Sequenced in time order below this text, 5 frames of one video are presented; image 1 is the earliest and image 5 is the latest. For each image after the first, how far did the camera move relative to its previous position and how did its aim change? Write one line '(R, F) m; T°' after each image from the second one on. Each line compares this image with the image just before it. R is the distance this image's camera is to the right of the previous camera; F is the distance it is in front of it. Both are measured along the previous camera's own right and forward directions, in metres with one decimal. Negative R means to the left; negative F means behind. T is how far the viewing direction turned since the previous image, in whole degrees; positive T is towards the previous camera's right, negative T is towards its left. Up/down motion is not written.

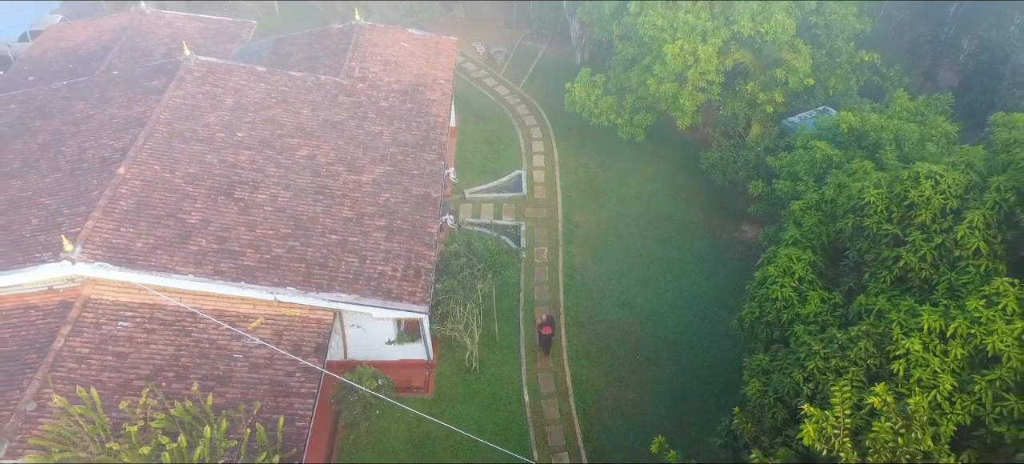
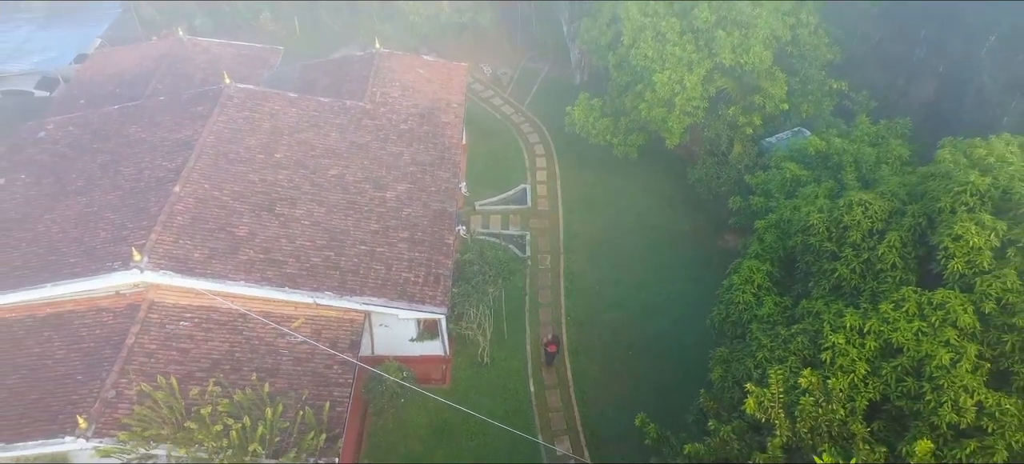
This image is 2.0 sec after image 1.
(-0.2, -2.0) m; 0°
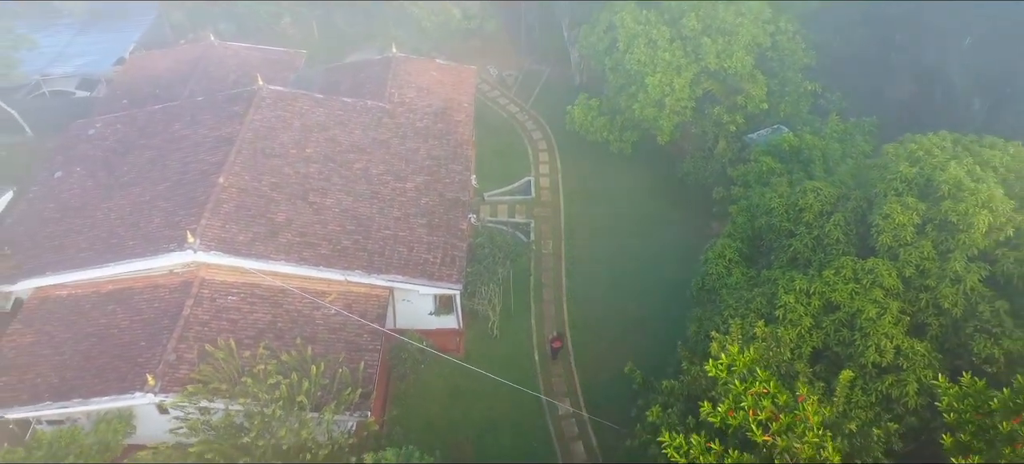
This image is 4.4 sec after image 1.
(-0.2, -2.1) m; 0°
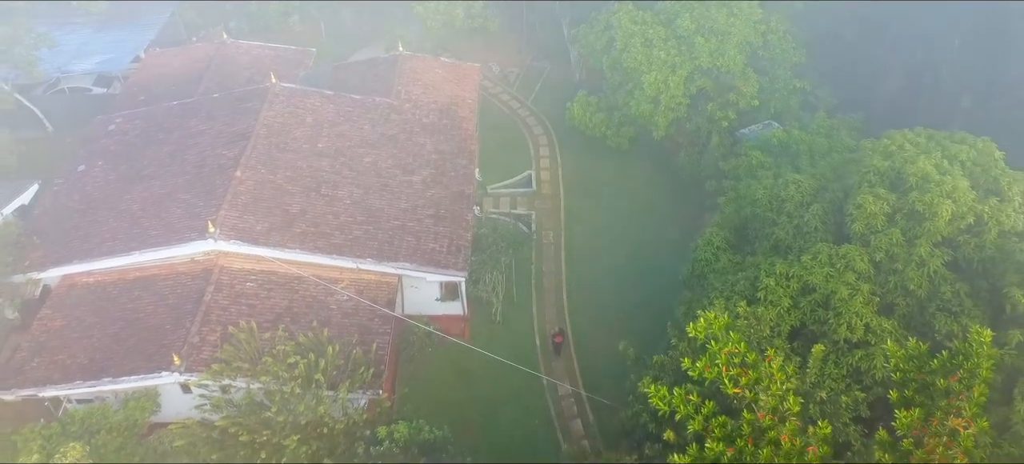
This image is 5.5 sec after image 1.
(-0.1, -1.0) m; 0°
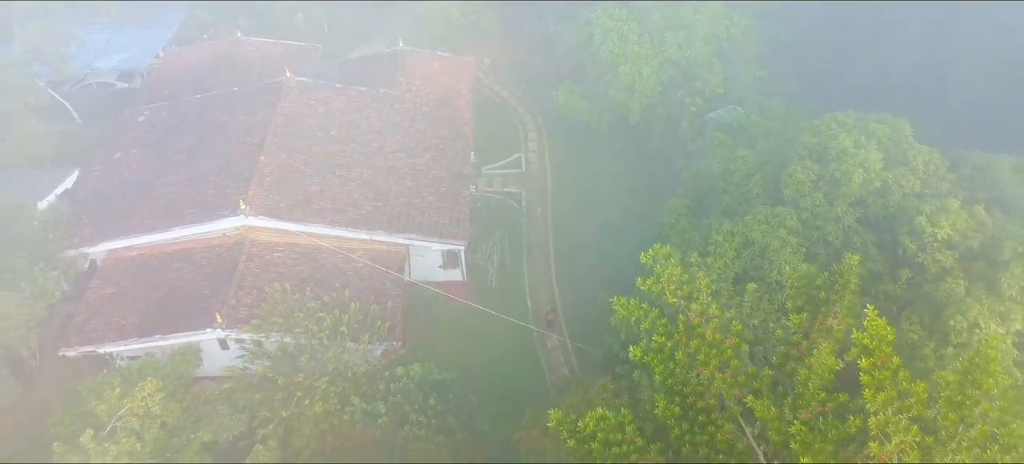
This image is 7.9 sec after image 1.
(-0.2, -2.7) m; +1°
